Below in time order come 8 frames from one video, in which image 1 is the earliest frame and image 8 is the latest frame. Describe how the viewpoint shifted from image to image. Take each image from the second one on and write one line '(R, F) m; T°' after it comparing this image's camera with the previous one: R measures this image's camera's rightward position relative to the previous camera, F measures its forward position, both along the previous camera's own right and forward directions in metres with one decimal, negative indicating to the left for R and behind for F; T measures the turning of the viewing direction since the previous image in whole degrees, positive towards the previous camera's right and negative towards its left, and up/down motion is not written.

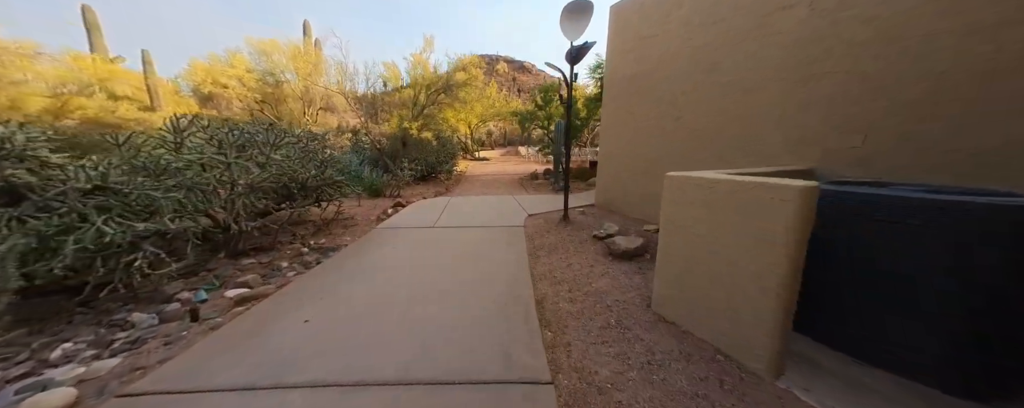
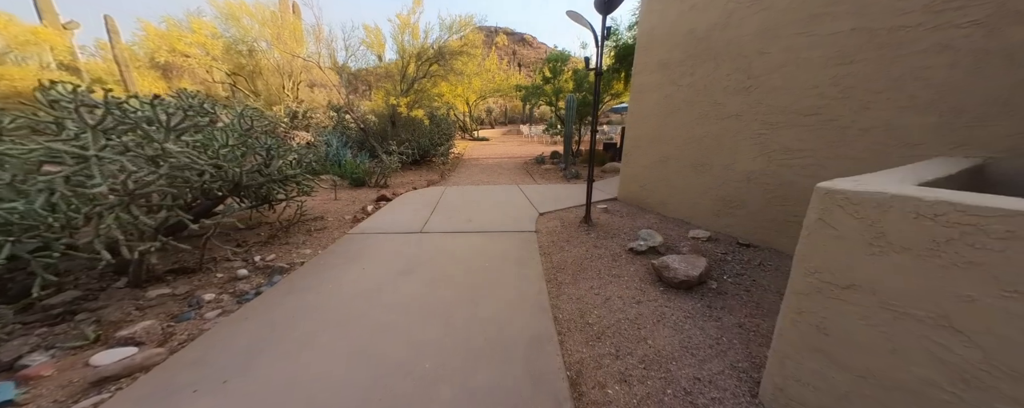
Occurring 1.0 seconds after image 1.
(-0.1, +0.9) m; 0°
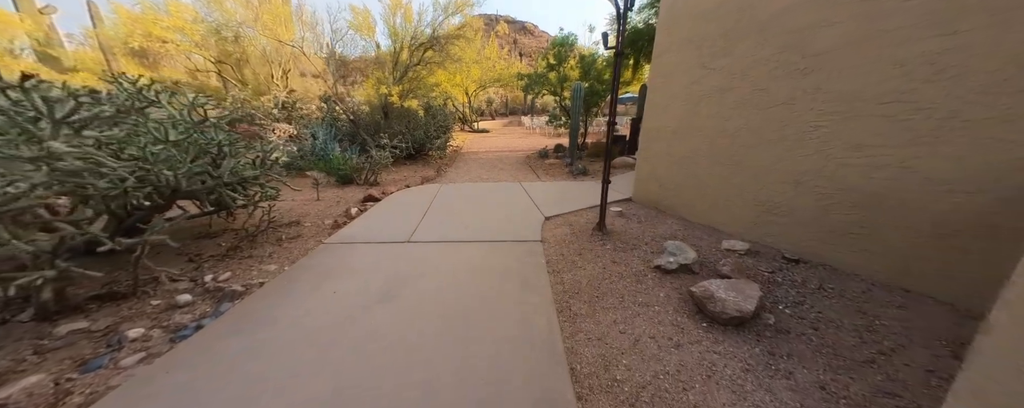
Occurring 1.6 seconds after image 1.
(0.0, +0.5) m; 0°
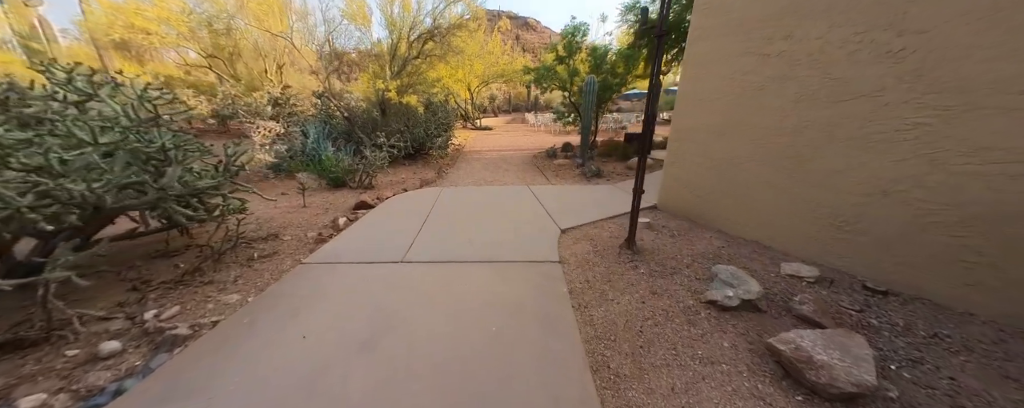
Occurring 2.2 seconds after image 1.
(-0.1, +0.5) m; 0°
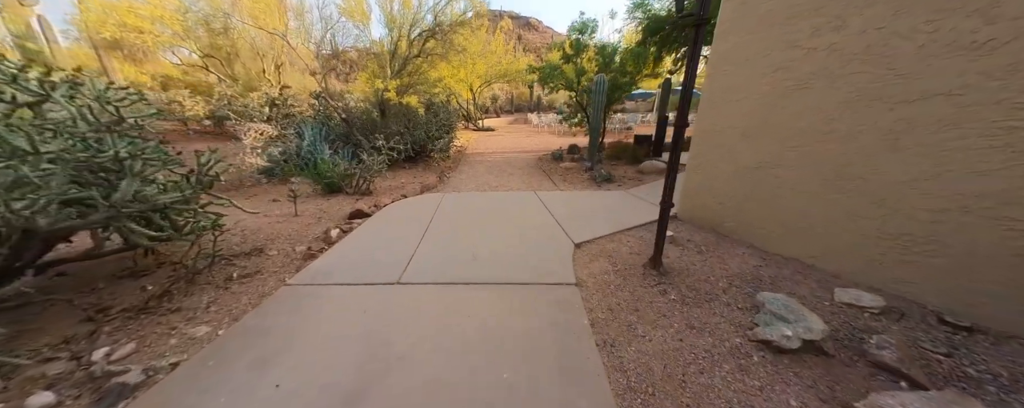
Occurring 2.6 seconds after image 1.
(-0.1, +0.3) m; 0°
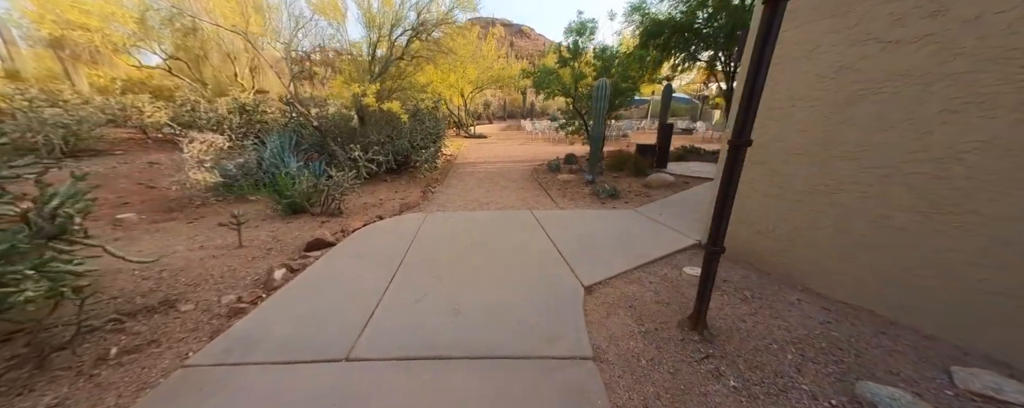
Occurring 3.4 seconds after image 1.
(0.0, +0.6) m; +1°
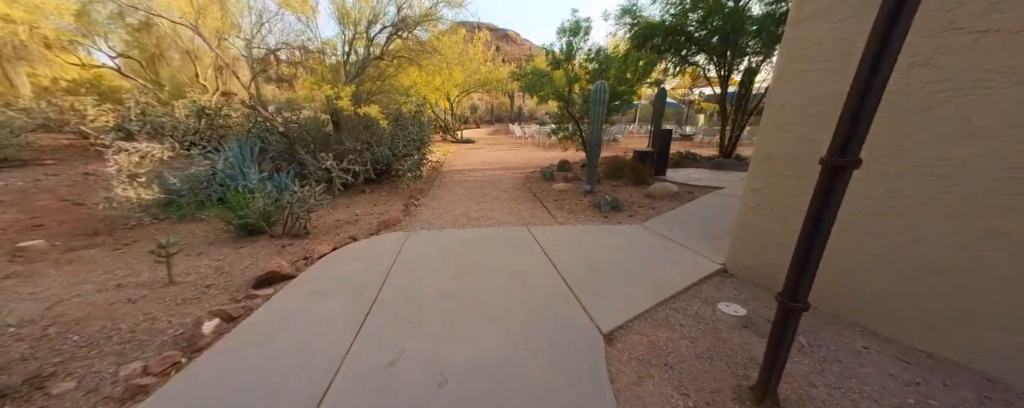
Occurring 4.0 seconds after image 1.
(-0.1, +0.5) m; +2°
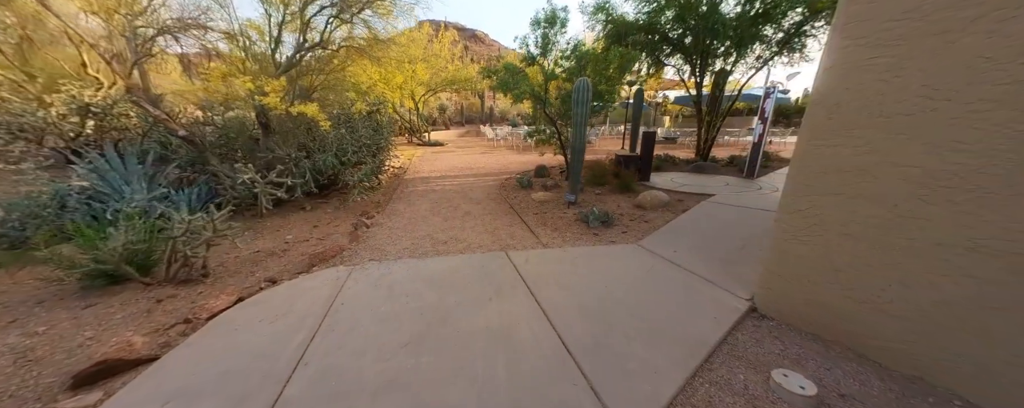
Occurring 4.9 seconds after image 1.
(0.0, +0.7) m; +6°
